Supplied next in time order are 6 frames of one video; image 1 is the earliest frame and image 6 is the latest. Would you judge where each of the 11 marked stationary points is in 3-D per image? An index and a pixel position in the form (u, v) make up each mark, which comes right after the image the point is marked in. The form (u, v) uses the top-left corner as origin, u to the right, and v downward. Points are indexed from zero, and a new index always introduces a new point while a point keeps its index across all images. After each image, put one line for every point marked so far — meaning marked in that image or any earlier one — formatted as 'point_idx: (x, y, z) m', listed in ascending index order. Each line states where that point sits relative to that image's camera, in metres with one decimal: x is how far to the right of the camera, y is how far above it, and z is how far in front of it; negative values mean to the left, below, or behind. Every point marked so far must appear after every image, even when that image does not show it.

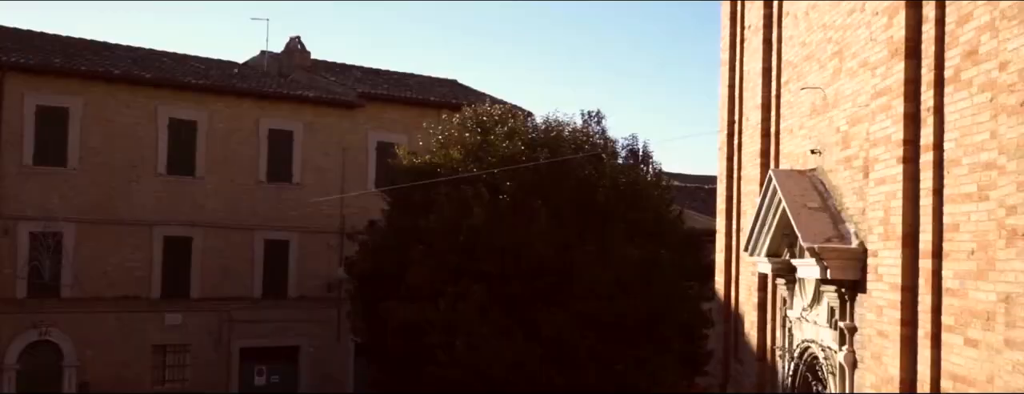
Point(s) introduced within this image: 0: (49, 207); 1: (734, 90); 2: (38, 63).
0: (-6.5, -0.2, +19.2) m
1: (+1.7, +0.8, +10.7) m
2: (-6.5, +1.8, +19.0) m
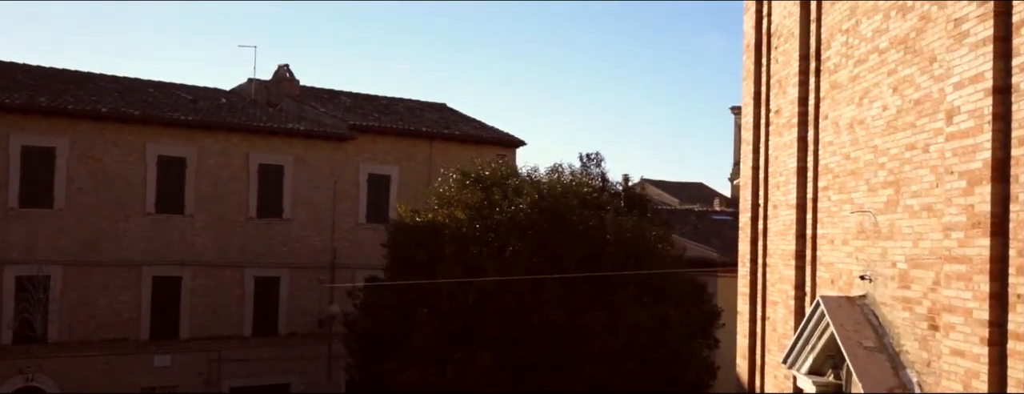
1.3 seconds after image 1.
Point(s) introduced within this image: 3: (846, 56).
0: (-6.5, -0.7, +18.8) m
1: (+1.9, +0.2, +10.4) m
2: (-6.6, +1.3, +18.5) m
3: (+2.1, +0.8, +8.3) m
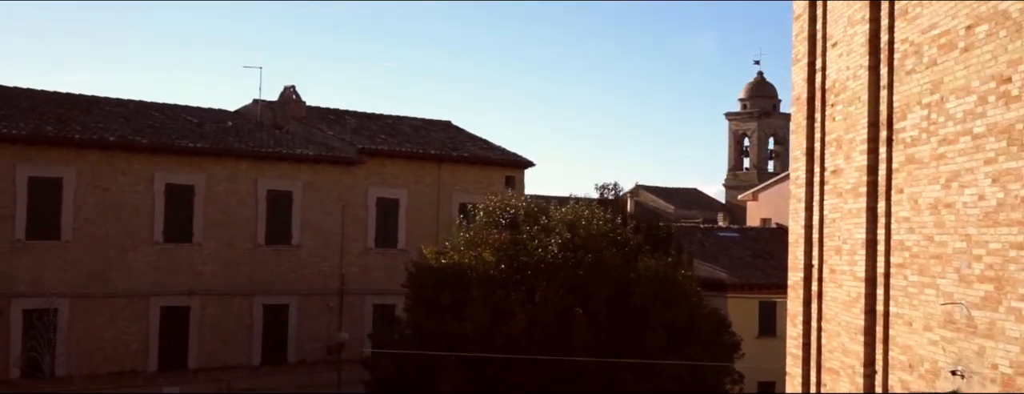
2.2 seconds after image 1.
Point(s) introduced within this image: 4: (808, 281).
0: (-6.3, -1.2, +18.4) m
1: (+2.2, -0.3, +10.1) m
2: (-6.3, +0.8, +18.1) m
3: (+2.4, +0.4, +8.0) m
4: (+2.2, -0.6, +10.1) m
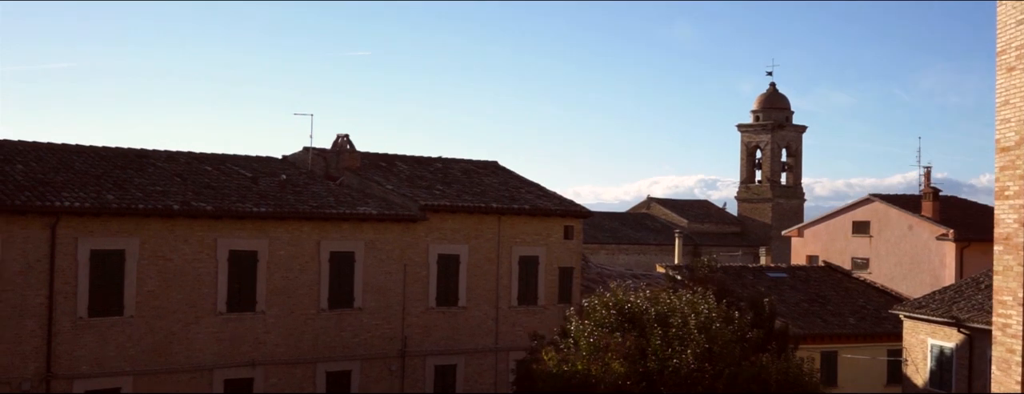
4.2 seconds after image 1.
0: (-5.1, -2.1, +17.4) m
1: (+3.5, -1.3, +9.3) m
2: (-5.2, -0.1, +17.1) m
3: (+3.8, -0.7, +7.2) m
4: (+3.5, -1.7, +9.3) m
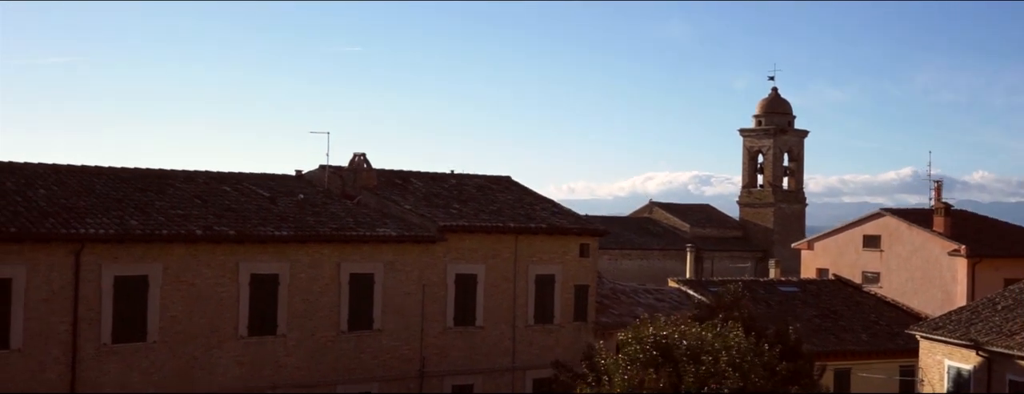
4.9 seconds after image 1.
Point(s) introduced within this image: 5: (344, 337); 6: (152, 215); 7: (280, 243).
0: (-4.8, -2.4, +17.4) m
1: (+3.9, -1.7, +9.3) m
2: (-4.9, -0.4, +17.0) m
3: (+4.1, -1.1, +7.2) m
4: (+3.8, -2.0, +9.3) m
5: (-2.4, -2.0, +19.8) m
6: (-4.8, -0.2, +18.2) m
7: (-3.2, -0.6, +18.9) m
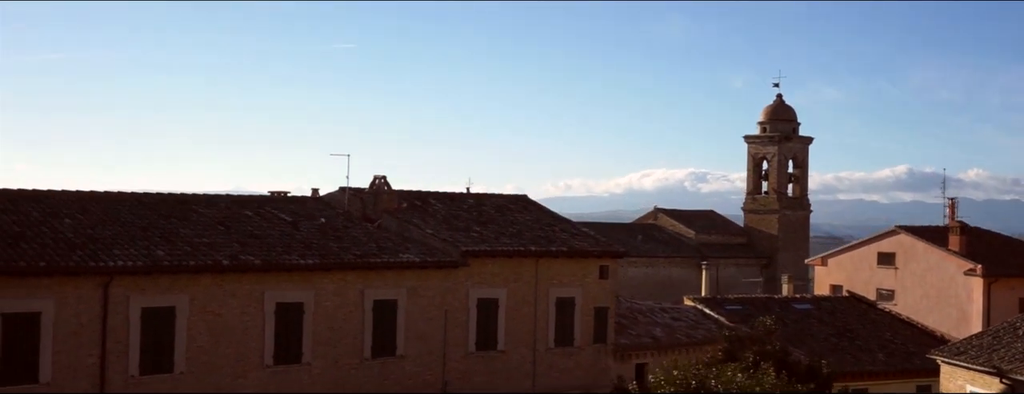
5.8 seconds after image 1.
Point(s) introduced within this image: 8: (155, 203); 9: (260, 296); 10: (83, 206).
0: (-4.5, -2.8, +17.3) m
1: (+4.3, -2.1, +9.3) m
2: (-4.5, -0.8, +17.0) m
3: (+4.6, -1.5, +7.2) m
4: (+4.2, -2.5, +9.3) m
5: (-2.1, -2.4, +19.8) m
6: (-4.4, -0.6, +18.1) m
7: (-2.8, -1.0, +18.8) m
8: (-5.2, 0.0, +19.9) m
9: (-3.4, -1.3, +18.4) m
10: (-5.9, -0.1, +18.8) m
